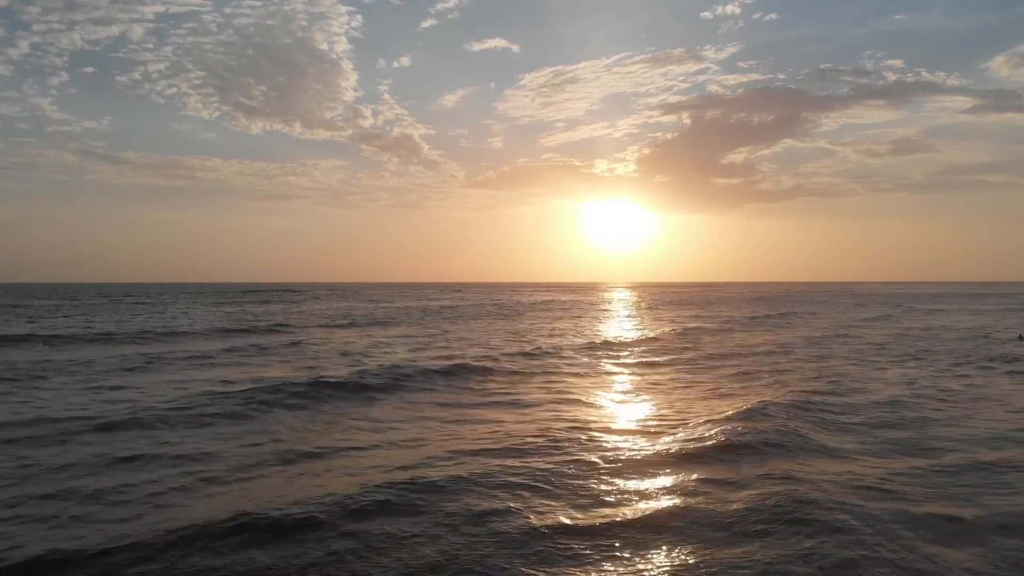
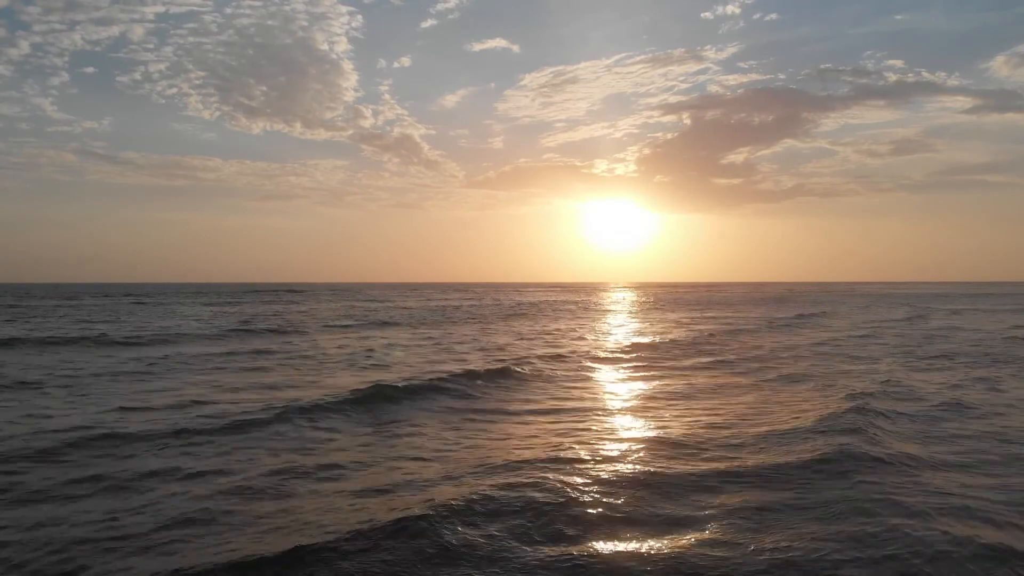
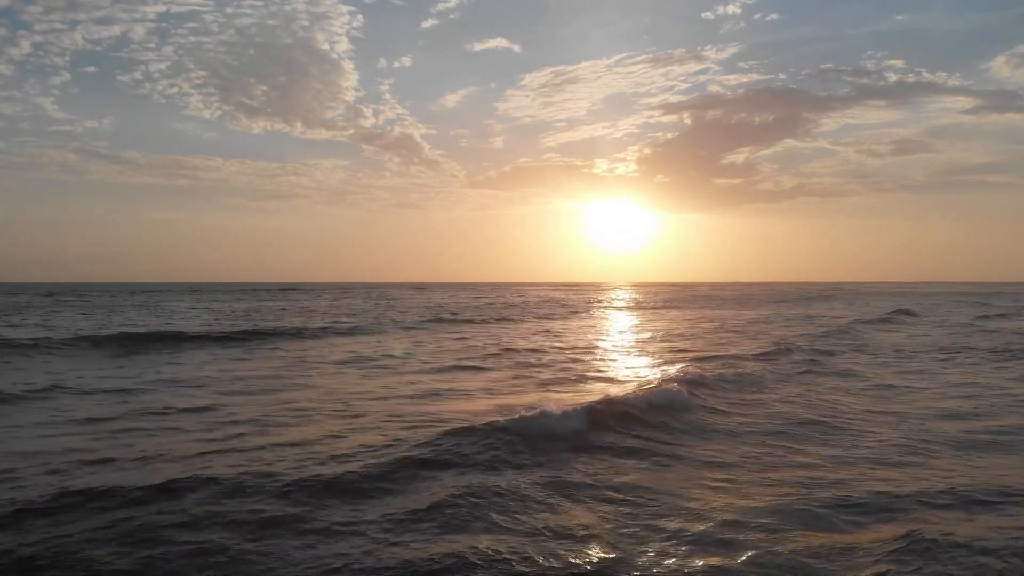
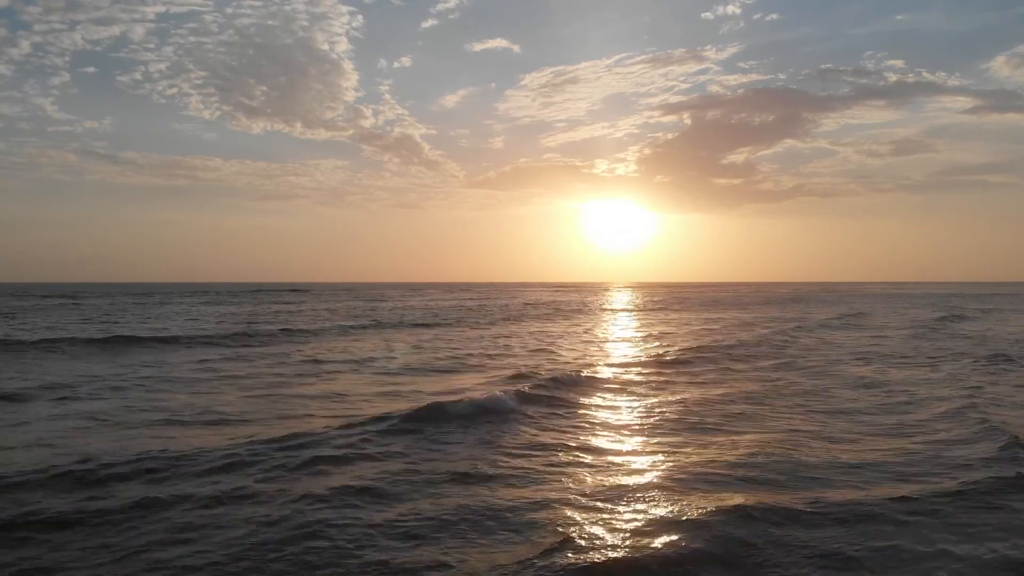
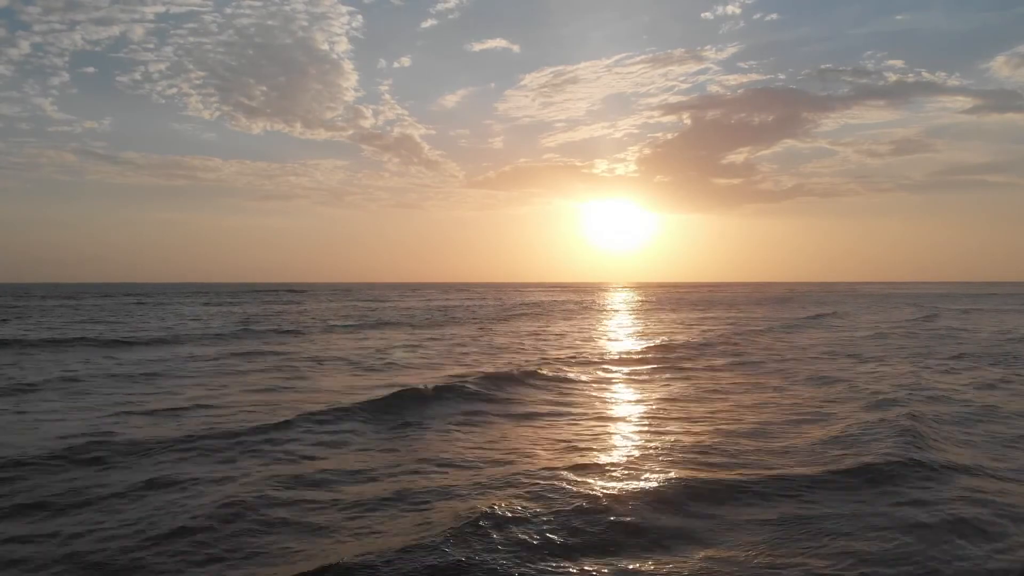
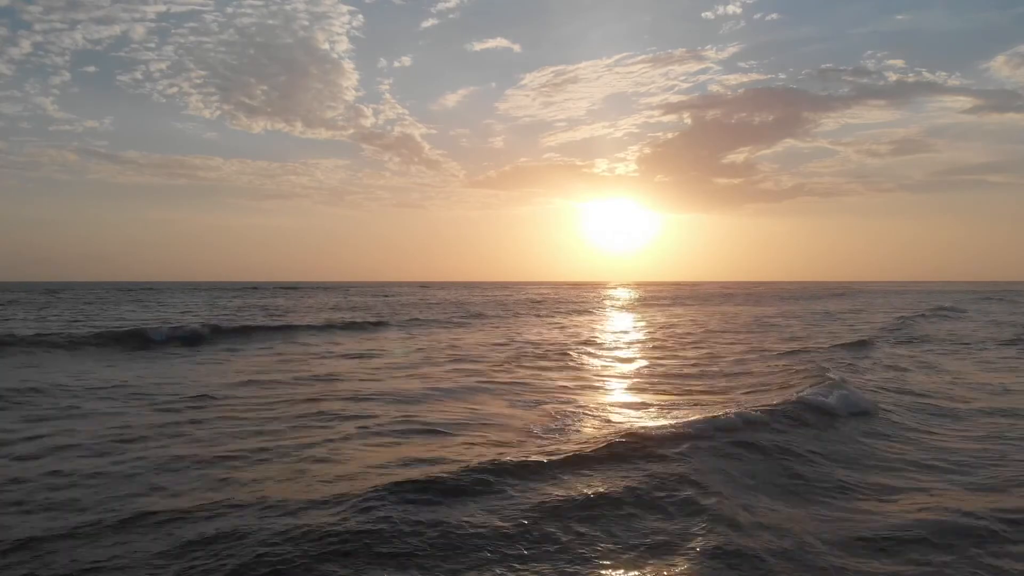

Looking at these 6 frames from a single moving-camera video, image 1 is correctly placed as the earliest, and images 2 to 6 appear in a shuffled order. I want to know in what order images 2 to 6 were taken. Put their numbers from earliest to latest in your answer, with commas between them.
2, 5, 4, 3, 6
